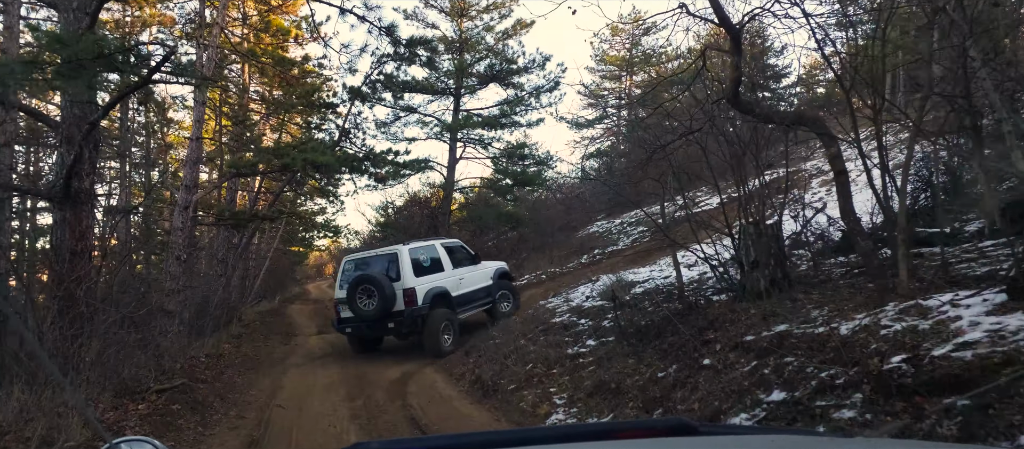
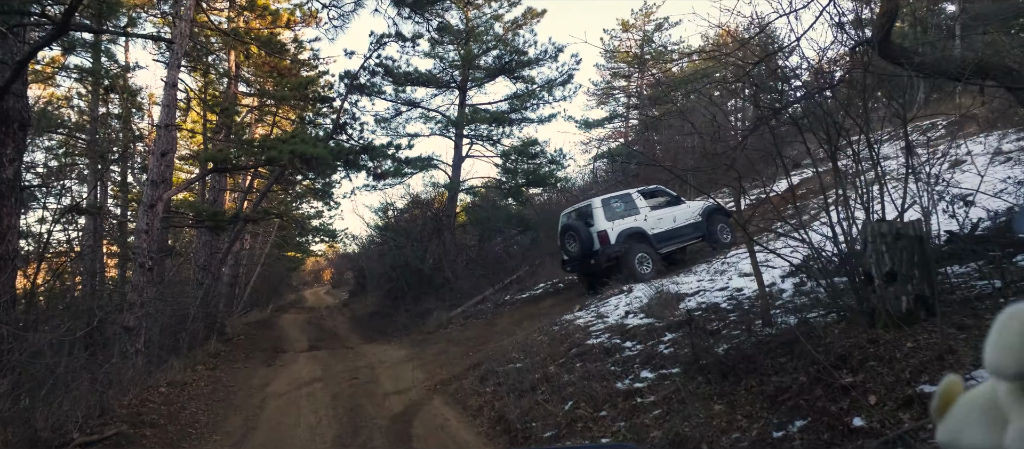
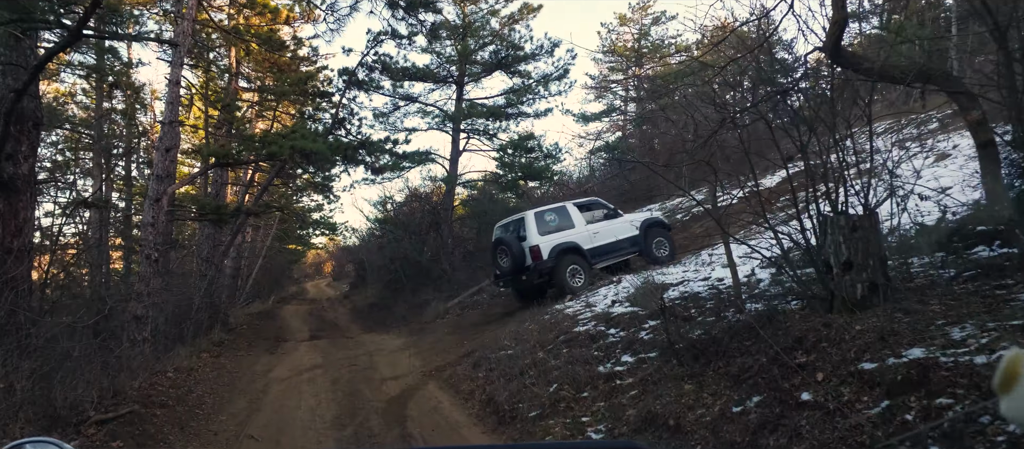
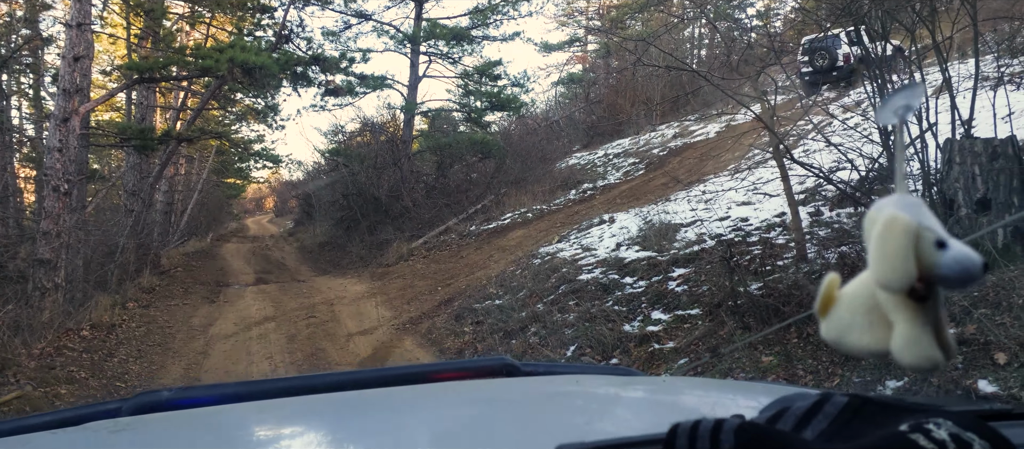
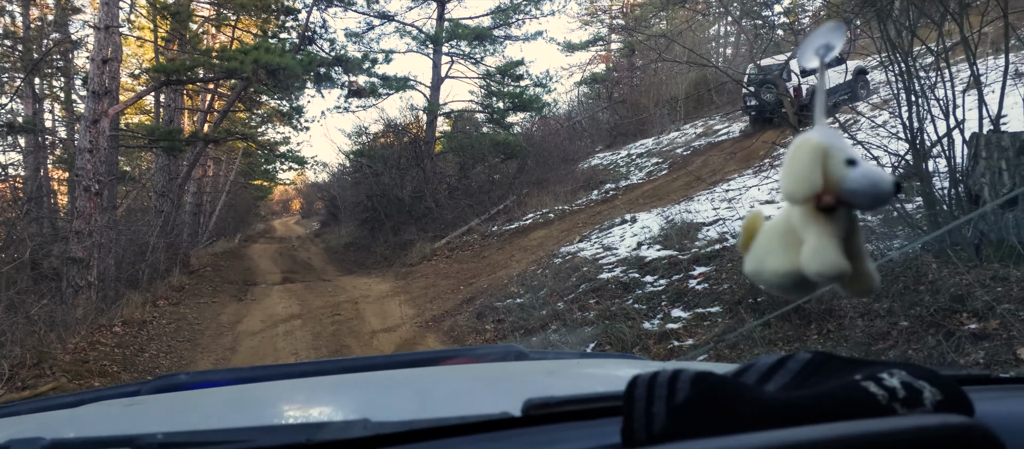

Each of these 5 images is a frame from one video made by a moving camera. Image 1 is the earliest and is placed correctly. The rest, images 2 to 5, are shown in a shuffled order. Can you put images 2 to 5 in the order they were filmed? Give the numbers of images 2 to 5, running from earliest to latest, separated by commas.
3, 2, 5, 4
